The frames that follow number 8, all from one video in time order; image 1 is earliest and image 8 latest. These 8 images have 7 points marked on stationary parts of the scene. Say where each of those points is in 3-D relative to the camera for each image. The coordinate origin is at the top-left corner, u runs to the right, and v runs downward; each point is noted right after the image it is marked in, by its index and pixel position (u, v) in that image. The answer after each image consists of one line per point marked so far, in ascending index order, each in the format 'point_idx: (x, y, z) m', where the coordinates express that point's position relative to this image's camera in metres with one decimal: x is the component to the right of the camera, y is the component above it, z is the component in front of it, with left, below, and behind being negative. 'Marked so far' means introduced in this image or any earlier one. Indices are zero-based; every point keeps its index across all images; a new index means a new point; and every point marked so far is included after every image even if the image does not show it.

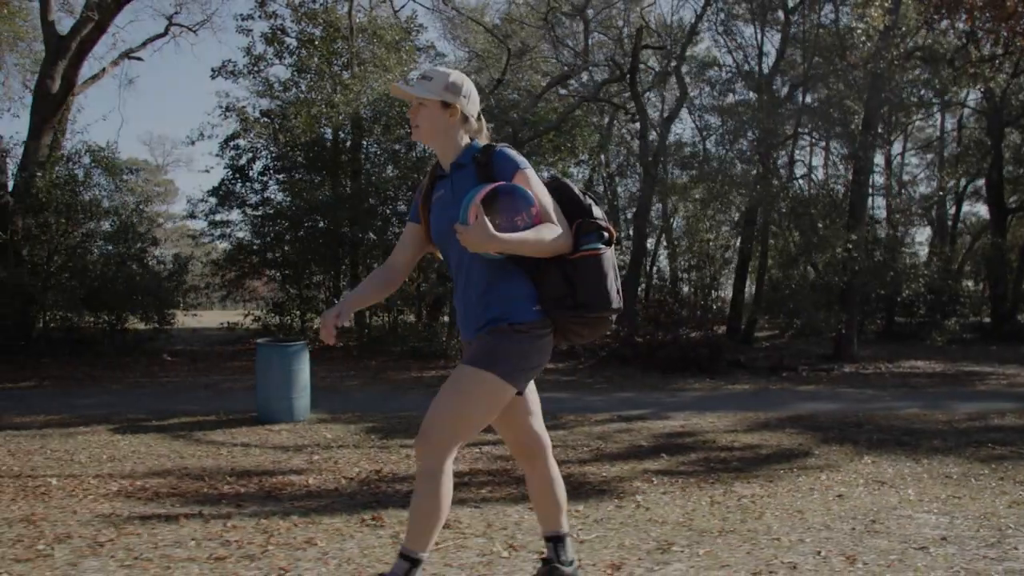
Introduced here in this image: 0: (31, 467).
0: (-2.9, -1.1, +6.4) m
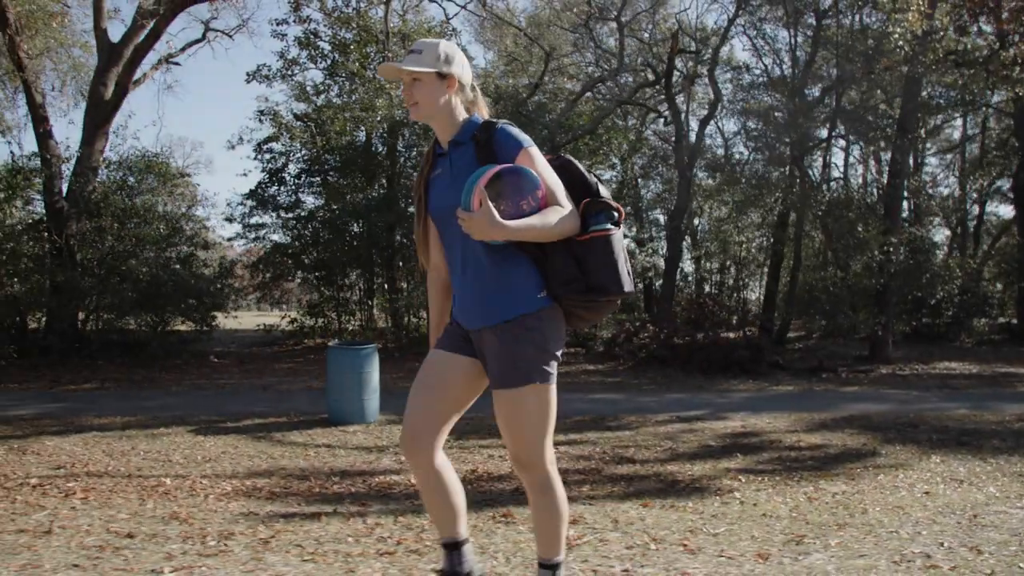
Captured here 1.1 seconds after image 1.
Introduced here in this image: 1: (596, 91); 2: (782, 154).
0: (-2.3, -1.1, +6.6) m
1: (+1.4, +3.4, +18.2) m
2: (+3.9, +2.0, +16.1) m
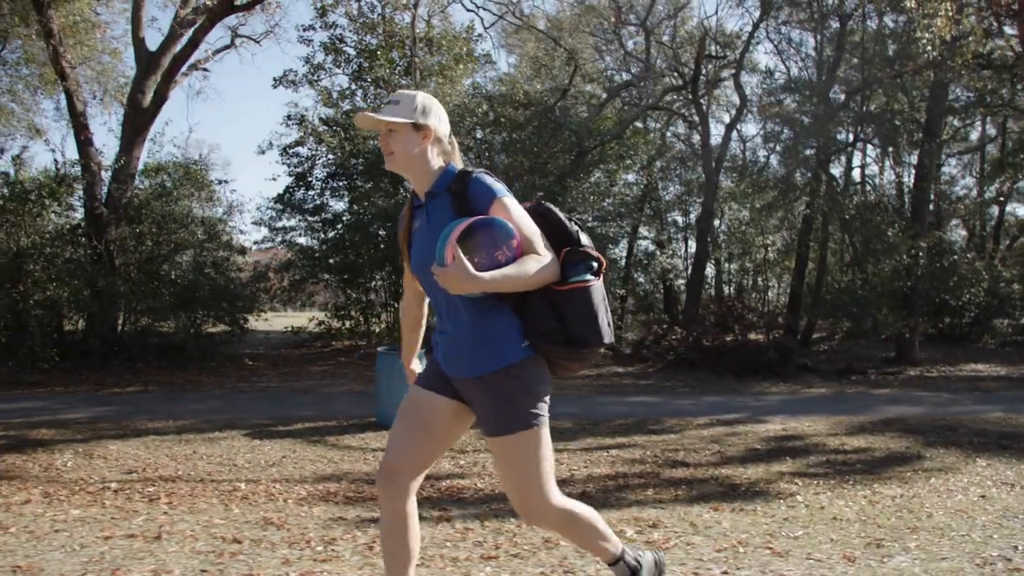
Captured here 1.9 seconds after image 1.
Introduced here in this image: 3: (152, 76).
0: (-1.9, -1.2, +6.8) m
1: (+1.8, +3.4, +18.4) m
2: (+4.4, +2.0, +16.2) m
3: (-5.0, +2.9, +14.6) m
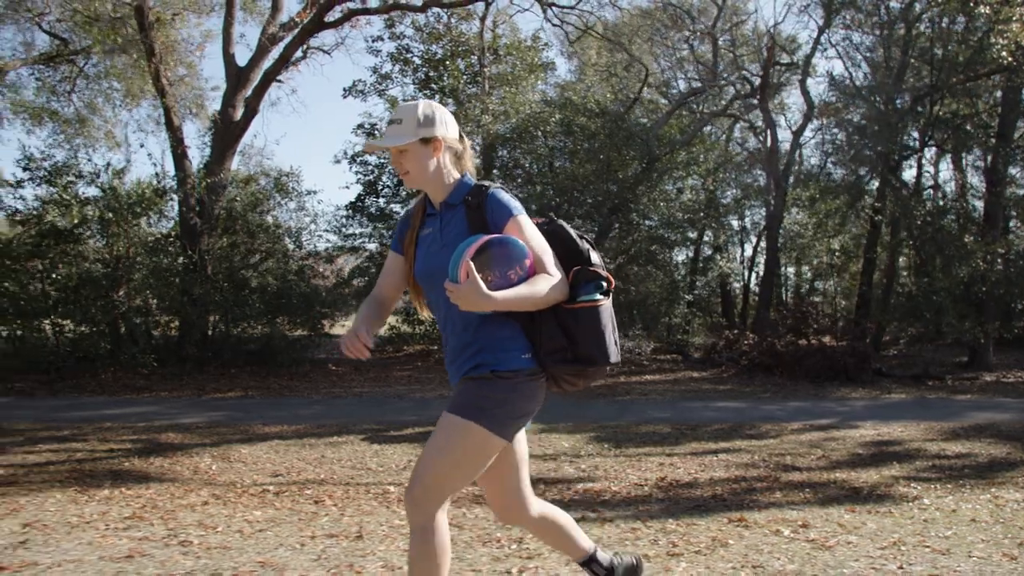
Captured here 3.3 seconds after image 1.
0: (-1.1, -1.3, +7.1) m
1: (+3.1, +3.3, +18.6) m
2: (+5.6, +1.9, +16.4) m
3: (-3.9, +2.8, +15.1) m
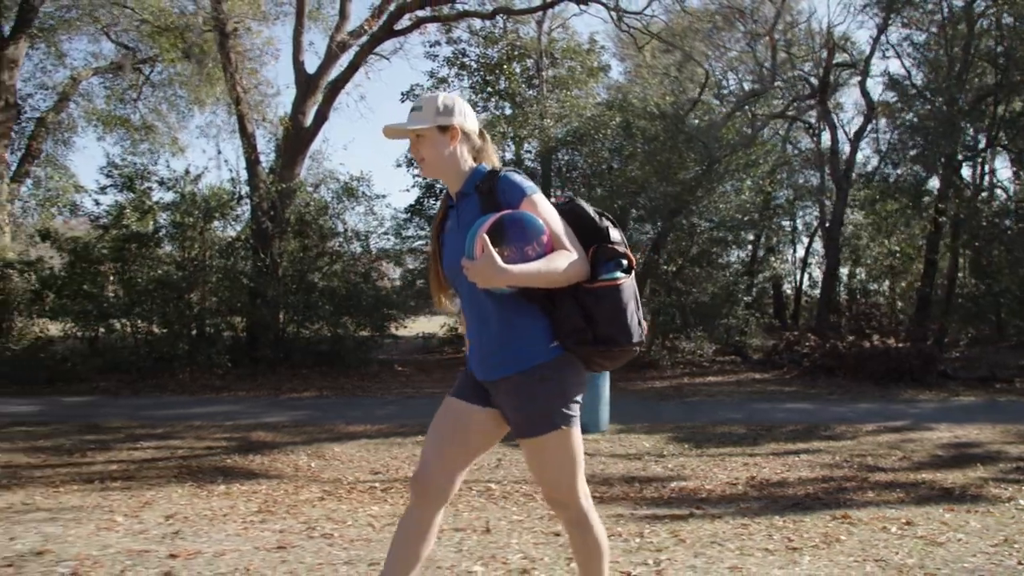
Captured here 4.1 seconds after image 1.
0: (-0.5, -1.3, +7.4) m
1: (+4.1, +3.2, +18.7) m
2: (+6.5, +1.9, +16.4) m
3: (-2.9, +2.8, +15.4) m
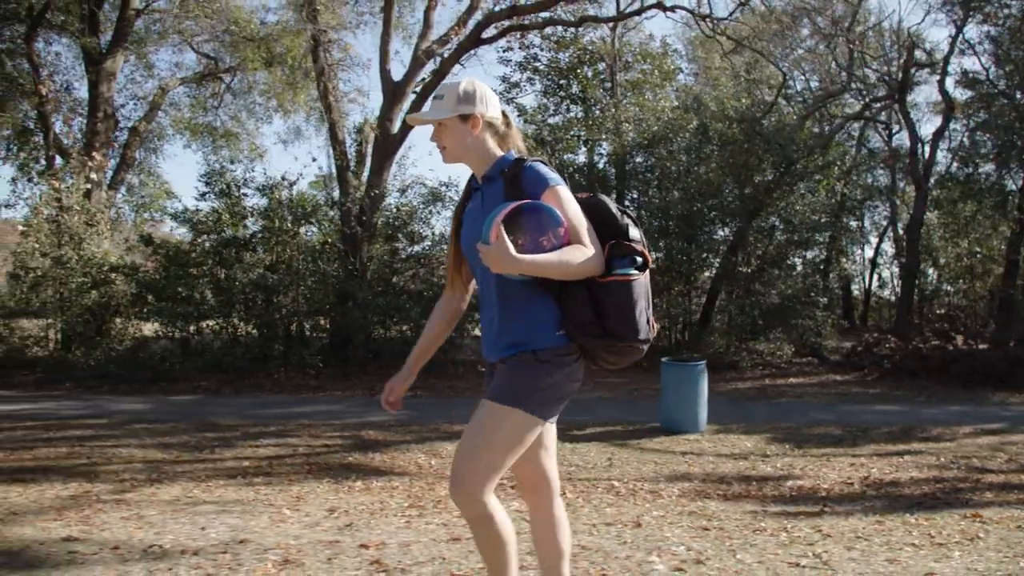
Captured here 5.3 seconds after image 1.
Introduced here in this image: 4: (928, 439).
0: (+0.3, -1.3, +7.6) m
1: (+5.5, +3.2, +18.7) m
2: (+7.8, +1.8, +16.3) m
3: (-1.7, +2.7, +15.8) m
4: (+3.8, -1.4, +9.6) m
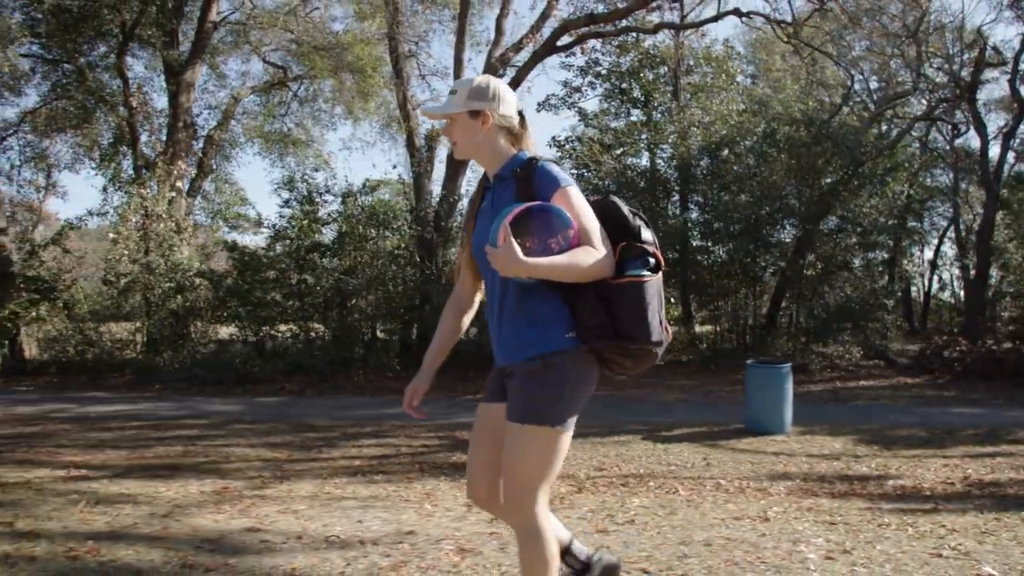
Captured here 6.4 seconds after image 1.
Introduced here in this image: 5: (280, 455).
0: (+1.1, -1.4, +7.9) m
1: (+6.7, +3.2, +18.8) m
2: (+8.9, +1.8, +16.2) m
3: (-0.6, +2.7, +16.1) m
4: (+4.6, -1.4, +9.7) m
5: (-1.9, -1.3, +8.4) m
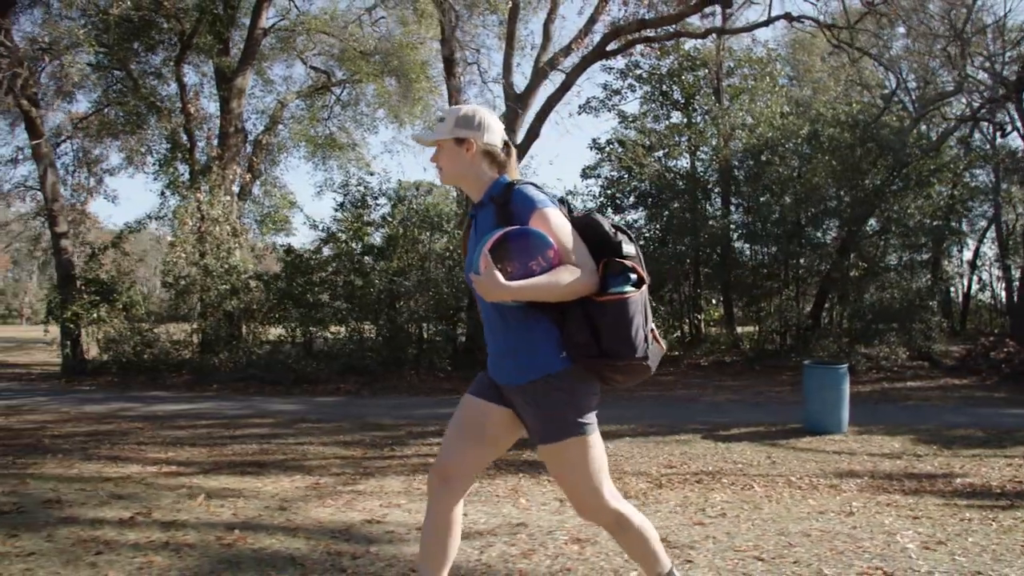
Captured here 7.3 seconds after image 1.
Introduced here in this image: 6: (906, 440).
0: (+1.7, -1.4, +8.1) m
1: (+7.5, +3.1, +18.8) m
2: (+9.6, +1.8, +16.2) m
3: (+0.1, +2.7, +16.3) m
4: (+5.2, -1.4, +9.9) m
5: (-1.3, -1.4, +8.7) m
6: (+3.7, -1.4, +9.8) m
